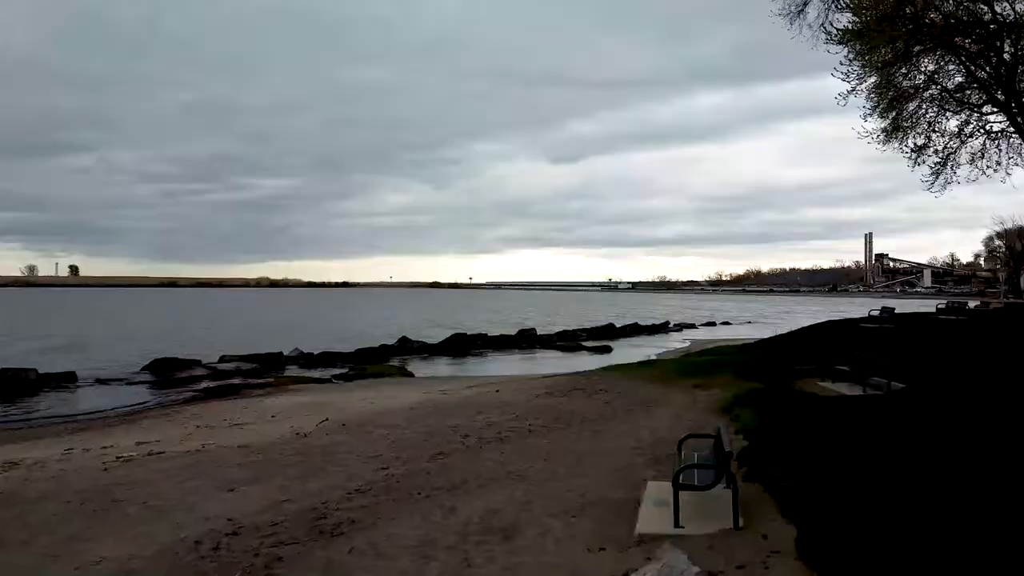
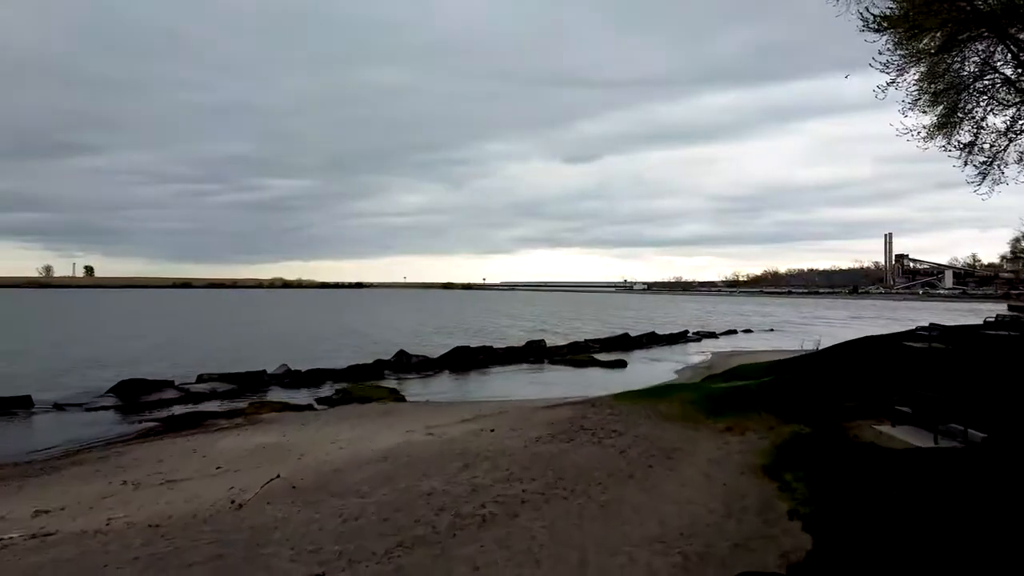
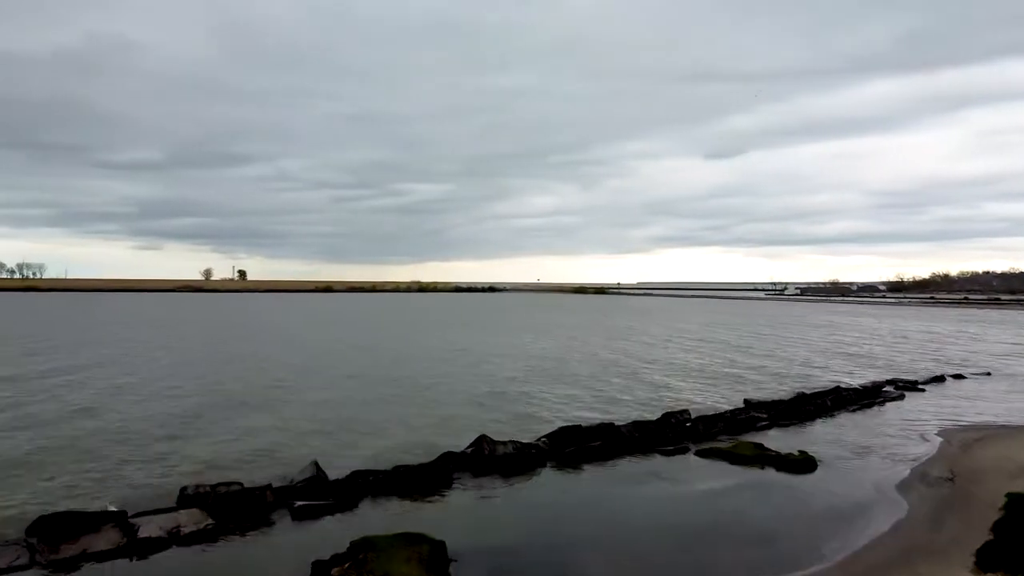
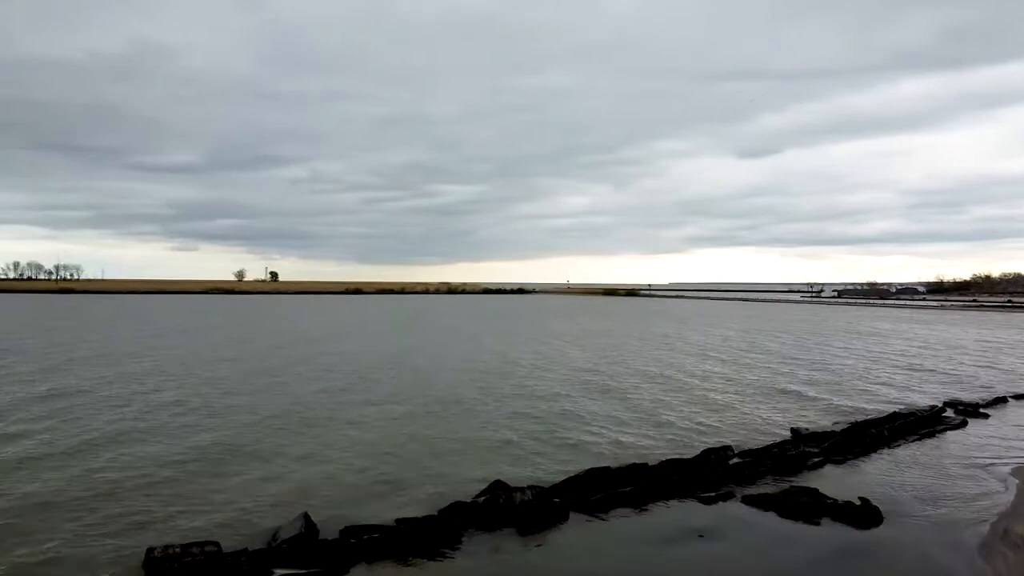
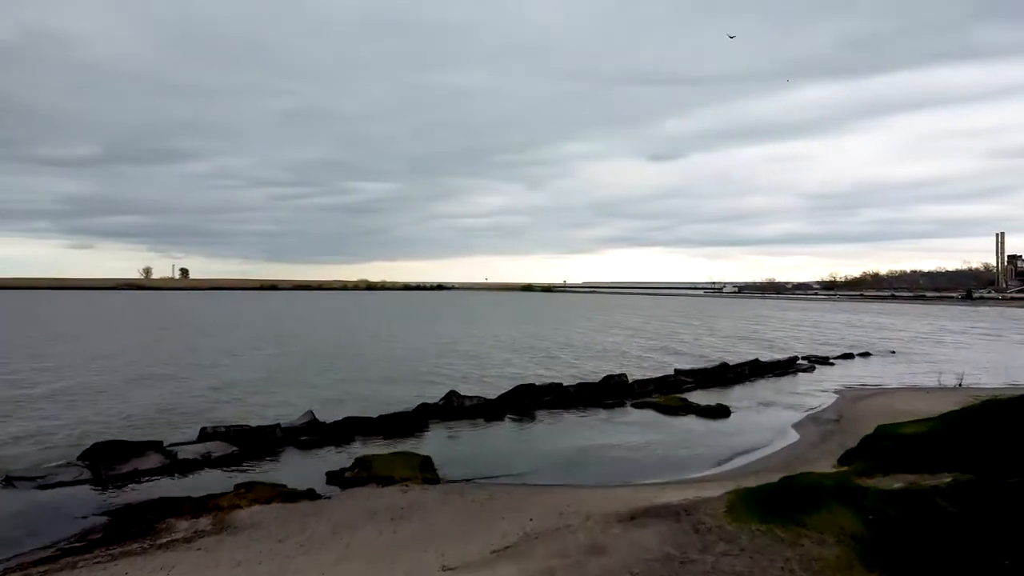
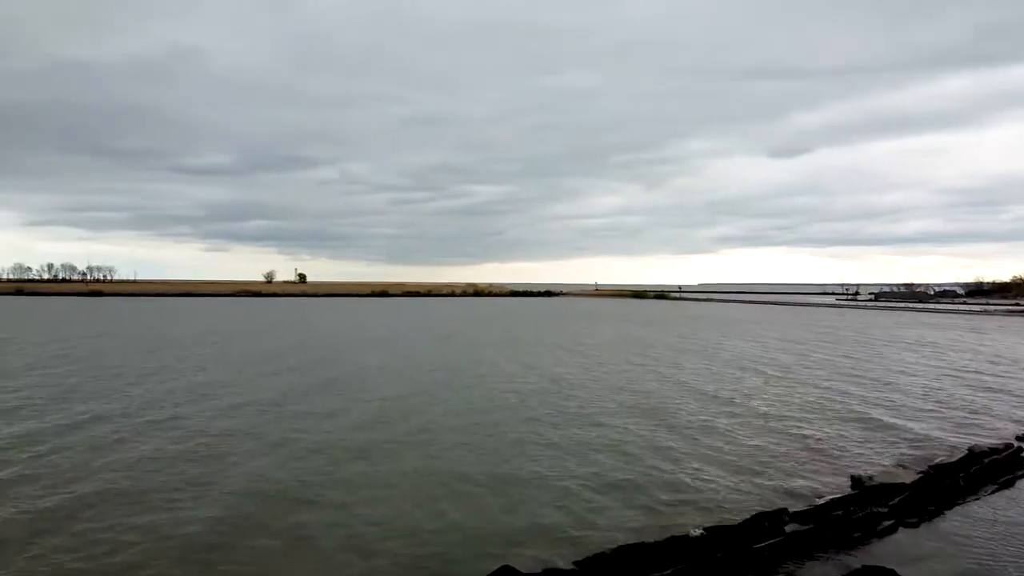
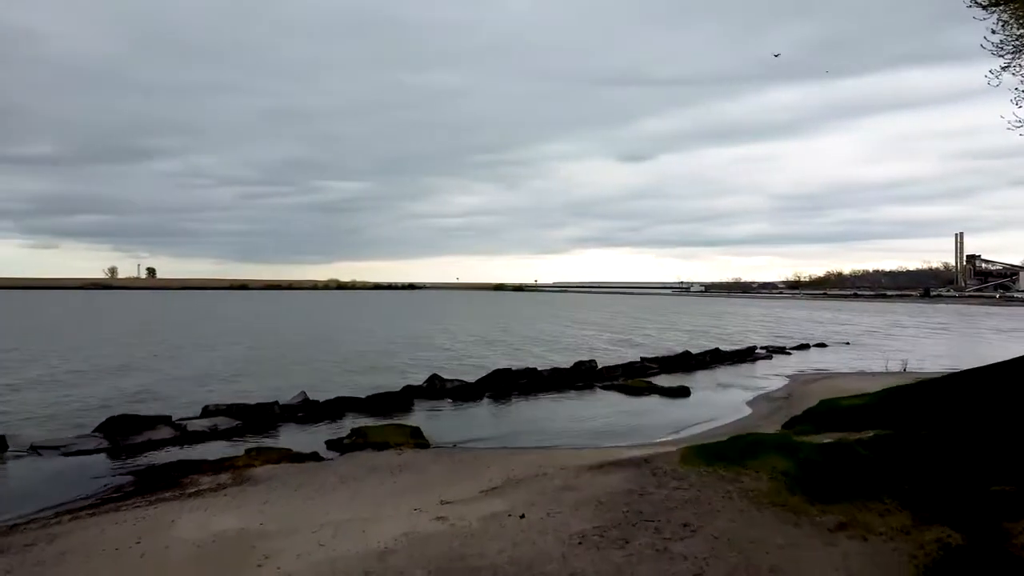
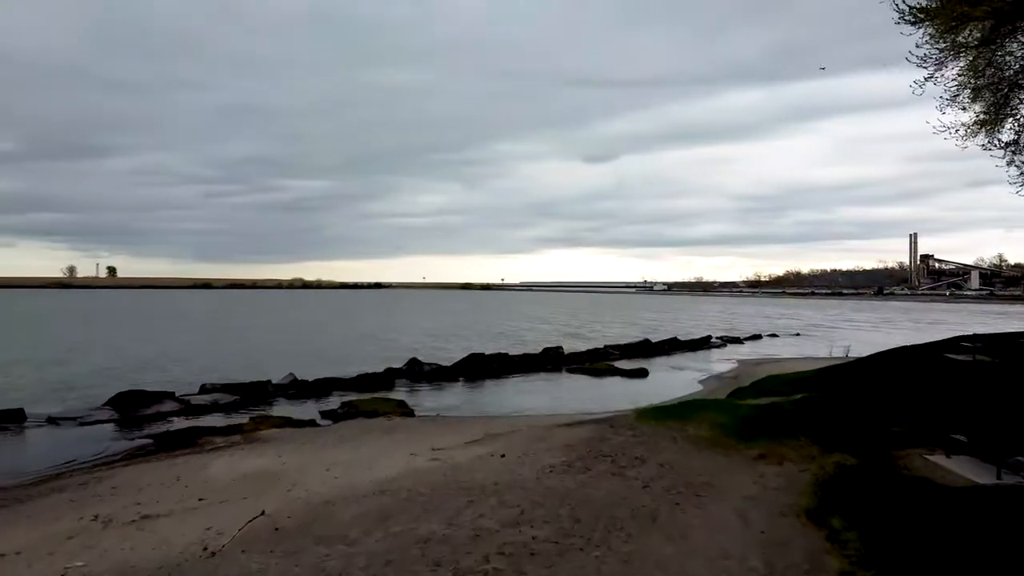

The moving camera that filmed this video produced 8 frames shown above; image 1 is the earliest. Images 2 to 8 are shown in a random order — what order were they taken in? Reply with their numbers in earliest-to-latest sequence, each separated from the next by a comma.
2, 8, 7, 5, 3, 4, 6
